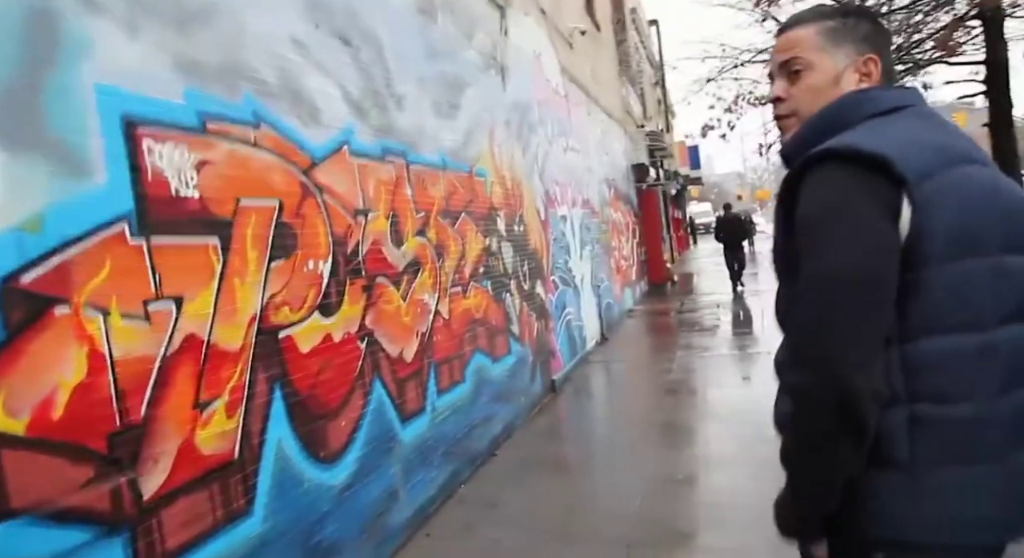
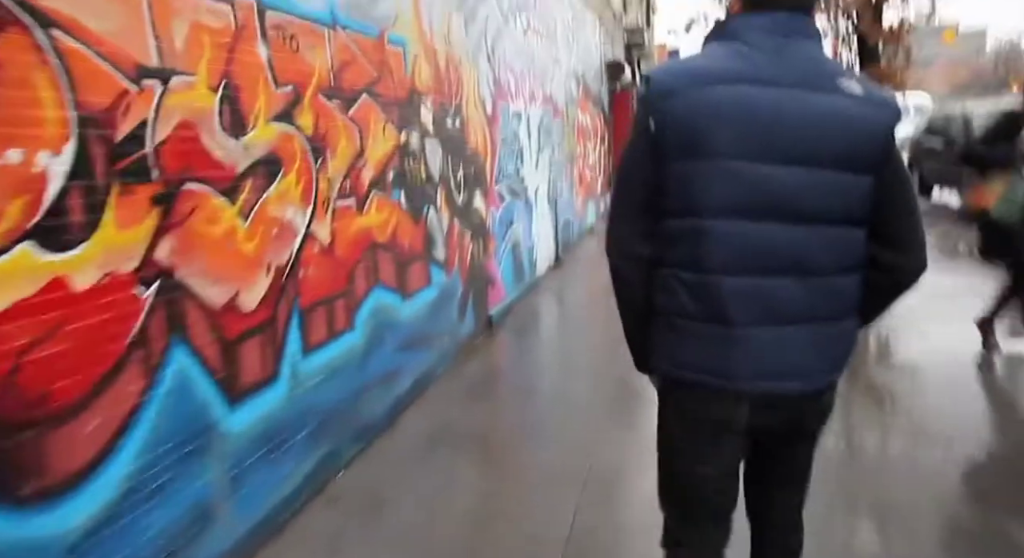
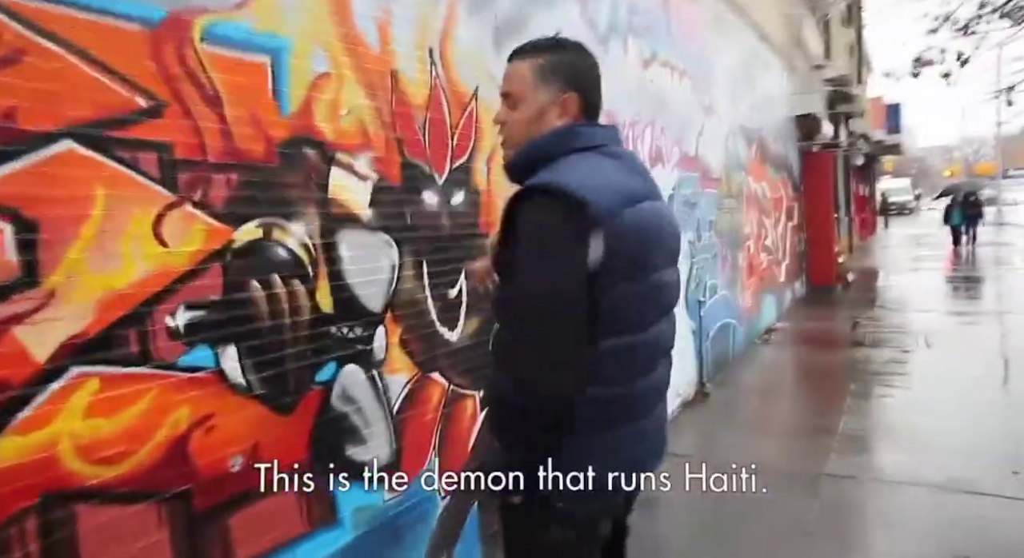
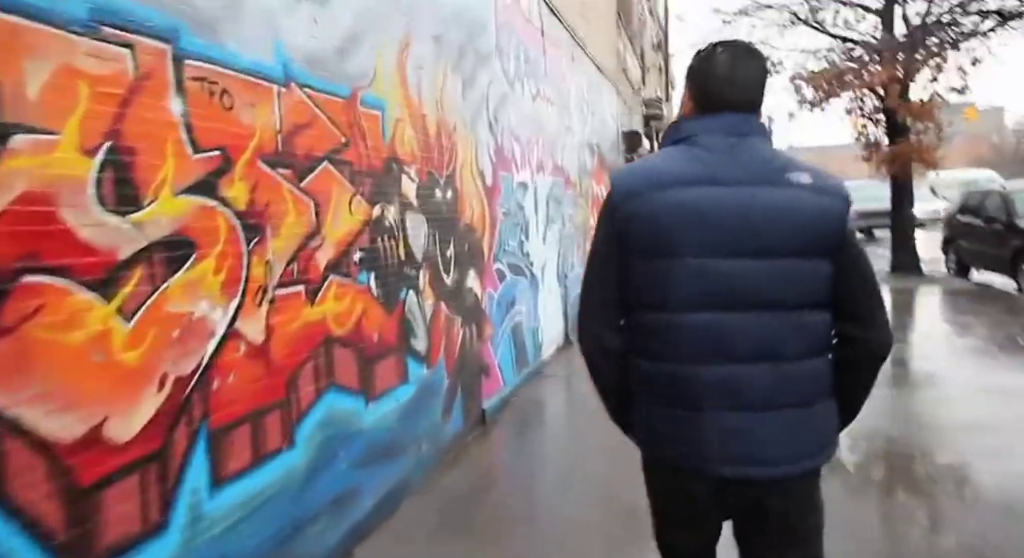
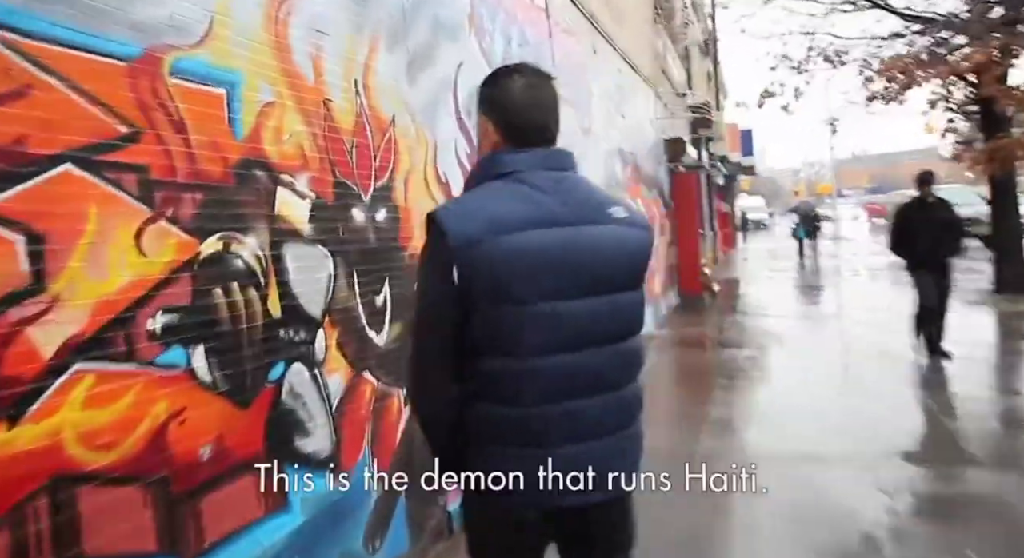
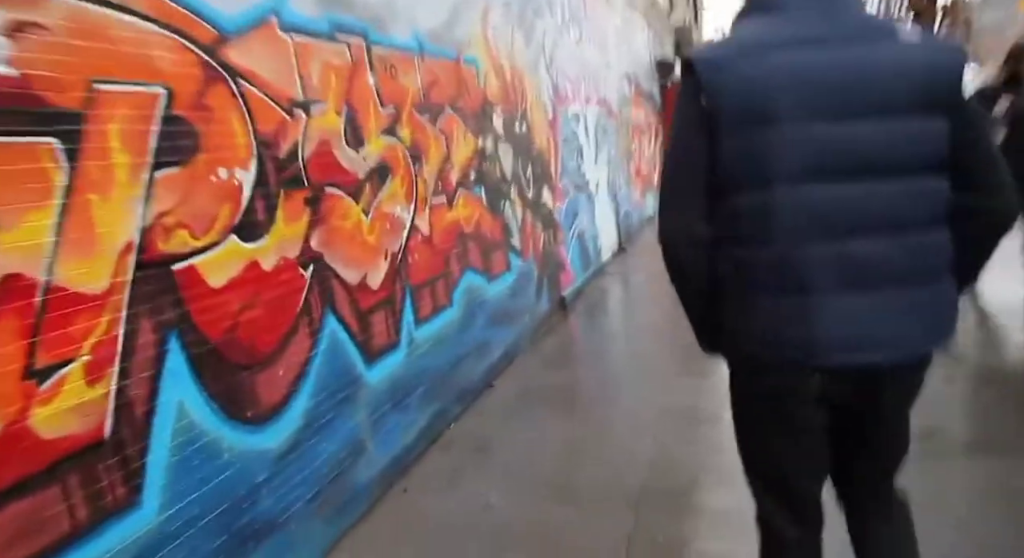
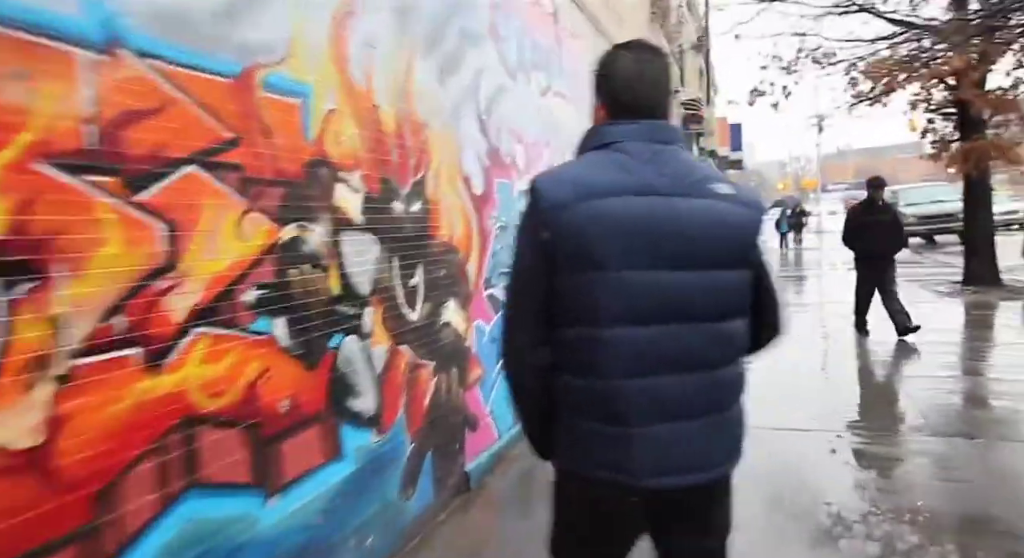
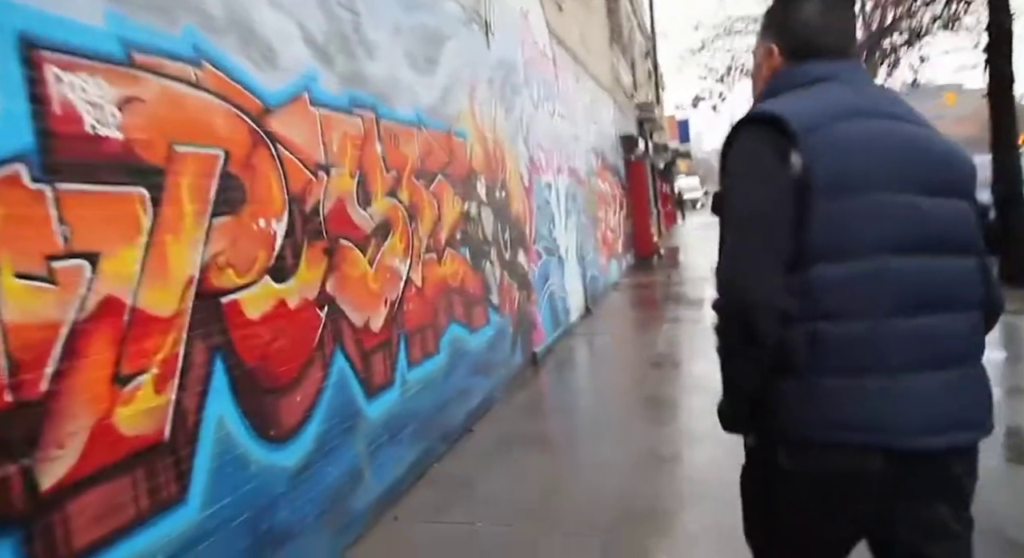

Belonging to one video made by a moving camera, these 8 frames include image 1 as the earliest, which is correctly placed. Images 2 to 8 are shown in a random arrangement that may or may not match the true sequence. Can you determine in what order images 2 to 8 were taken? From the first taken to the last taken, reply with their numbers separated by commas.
8, 6, 2, 4, 7, 5, 3
